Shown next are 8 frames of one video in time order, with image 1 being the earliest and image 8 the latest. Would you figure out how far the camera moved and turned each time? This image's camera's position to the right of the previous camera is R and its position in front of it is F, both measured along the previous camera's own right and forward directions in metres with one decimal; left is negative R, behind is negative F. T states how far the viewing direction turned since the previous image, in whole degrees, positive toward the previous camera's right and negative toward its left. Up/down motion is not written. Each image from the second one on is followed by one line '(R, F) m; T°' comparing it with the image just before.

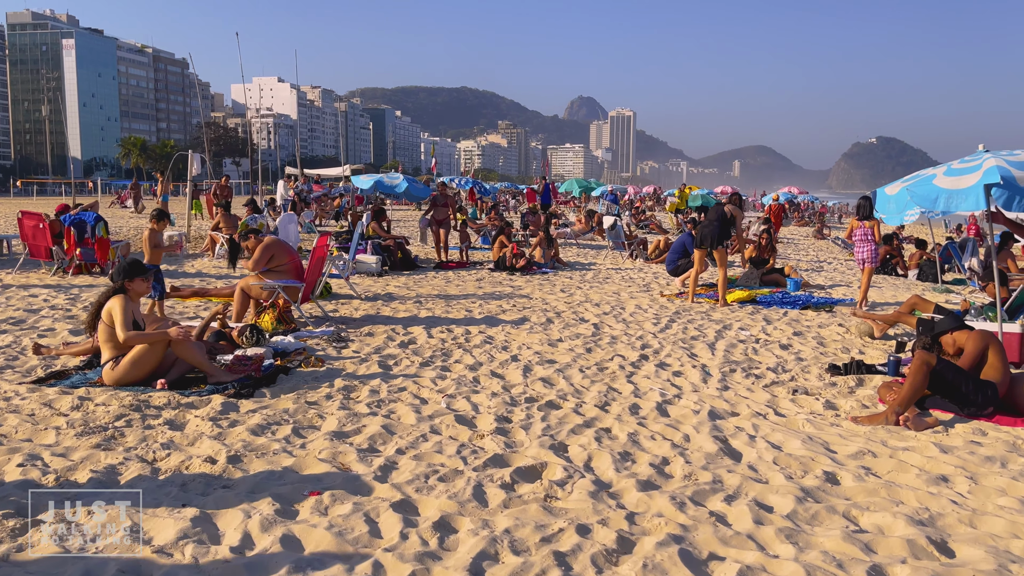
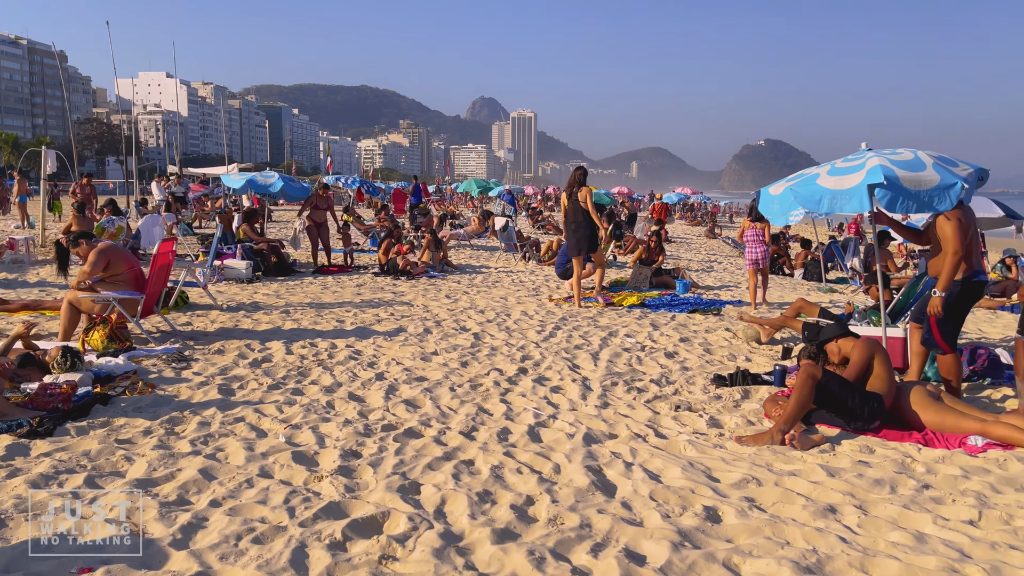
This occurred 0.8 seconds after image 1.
(+0.3, +0.5) m; +7°
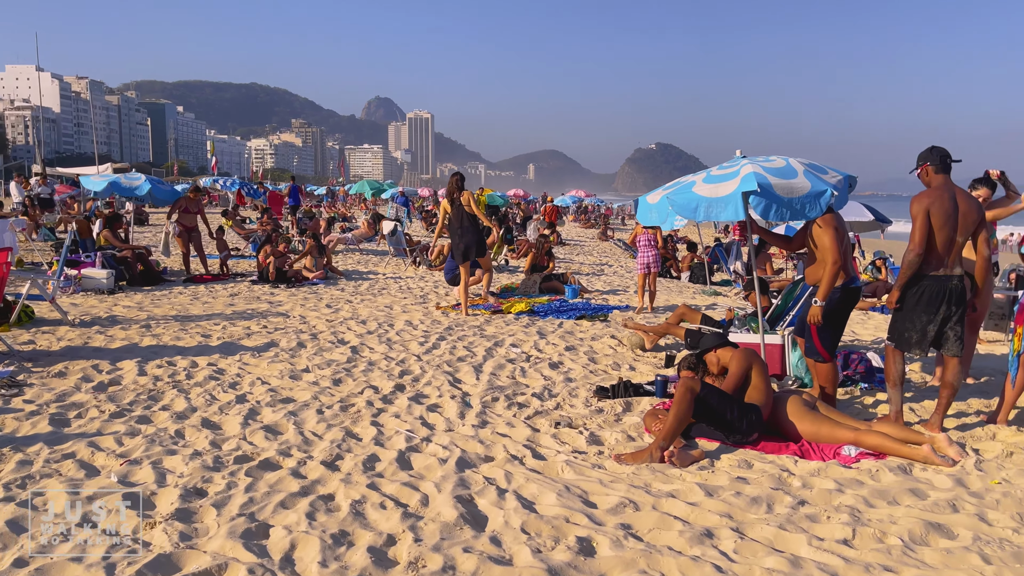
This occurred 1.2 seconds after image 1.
(+0.2, +0.2) m; +7°
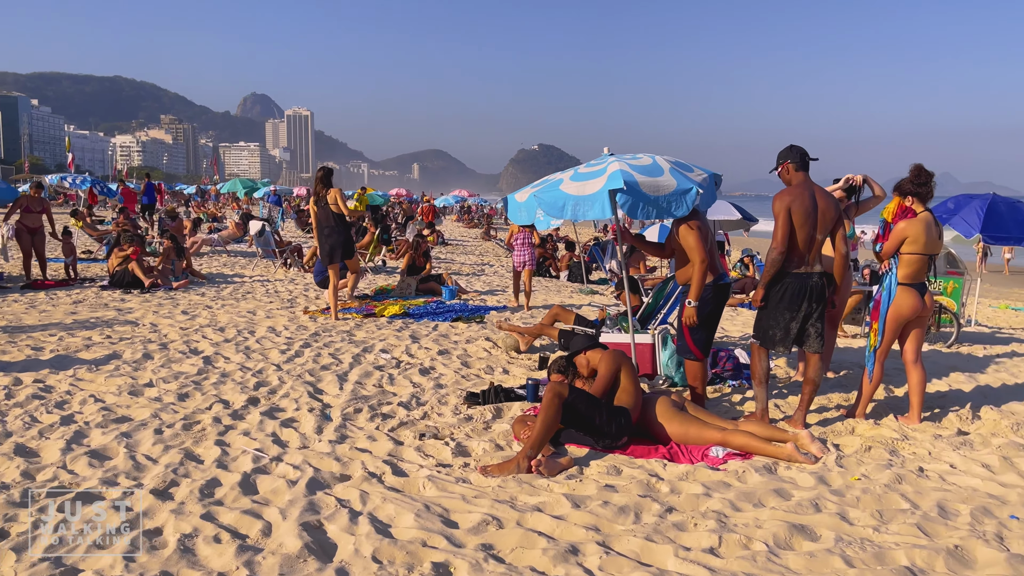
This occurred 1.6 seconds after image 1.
(+0.1, +0.2) m; +8°
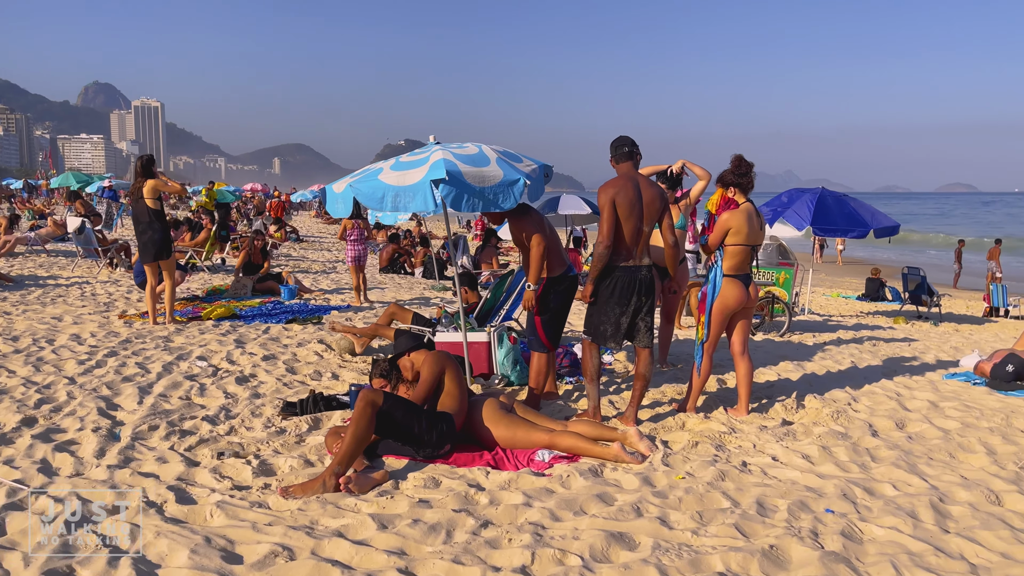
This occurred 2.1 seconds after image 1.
(+0.3, +0.3) m; +9°
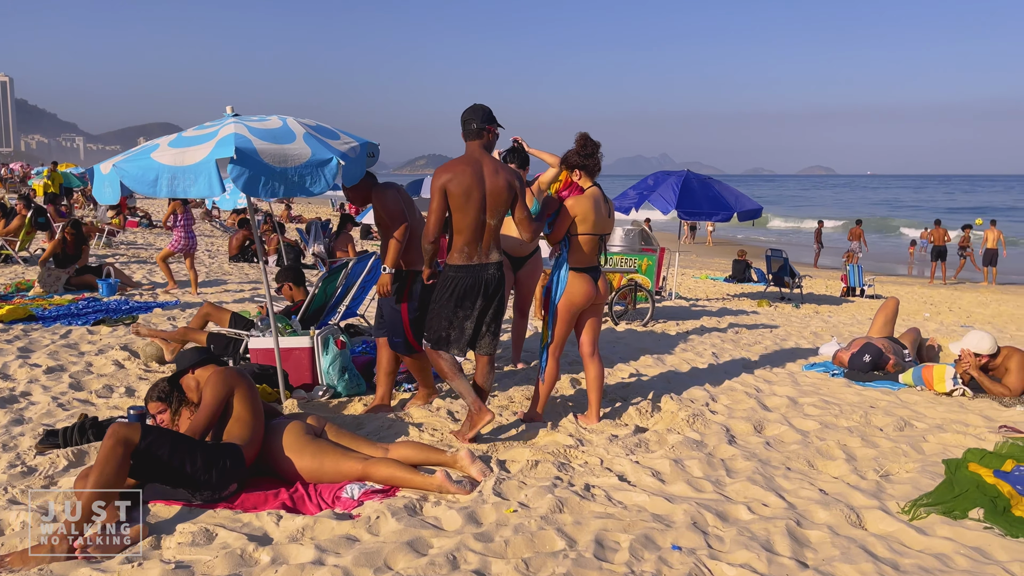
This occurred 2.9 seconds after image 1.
(+0.3, +0.6) m; +8°
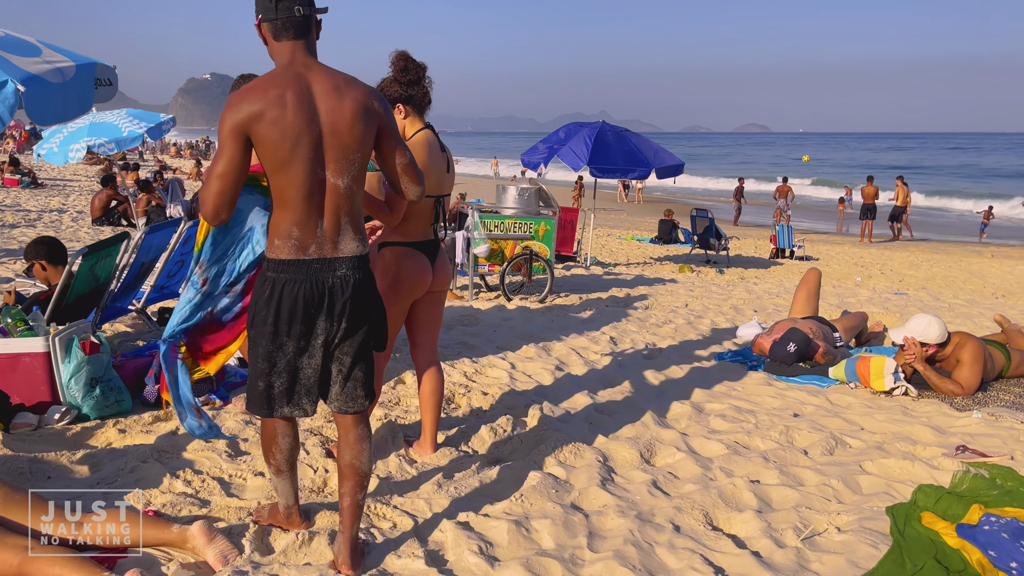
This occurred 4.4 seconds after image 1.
(+0.5, +1.1) m; +4°
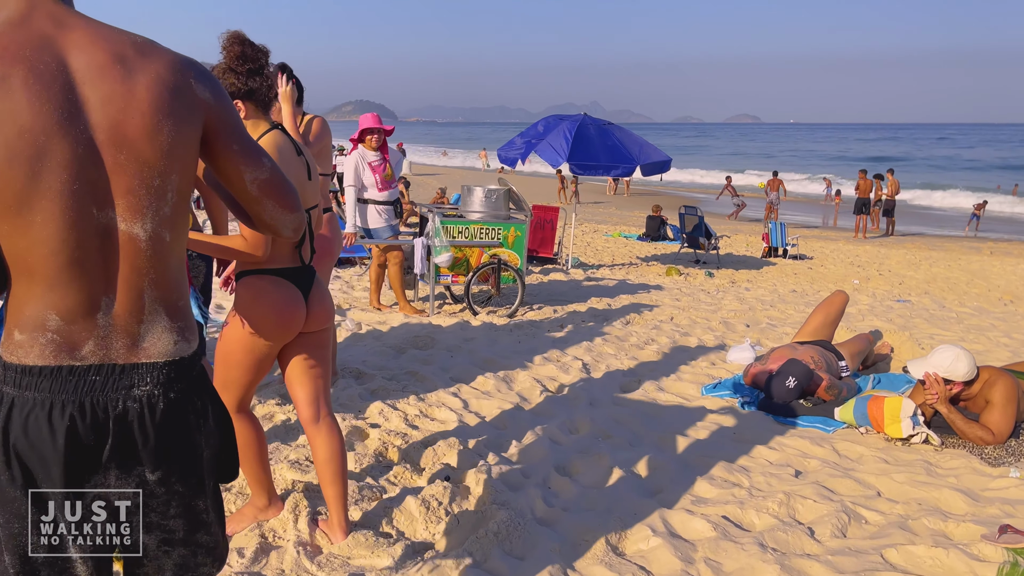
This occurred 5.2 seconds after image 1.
(+0.2, +0.6) m; +1°
